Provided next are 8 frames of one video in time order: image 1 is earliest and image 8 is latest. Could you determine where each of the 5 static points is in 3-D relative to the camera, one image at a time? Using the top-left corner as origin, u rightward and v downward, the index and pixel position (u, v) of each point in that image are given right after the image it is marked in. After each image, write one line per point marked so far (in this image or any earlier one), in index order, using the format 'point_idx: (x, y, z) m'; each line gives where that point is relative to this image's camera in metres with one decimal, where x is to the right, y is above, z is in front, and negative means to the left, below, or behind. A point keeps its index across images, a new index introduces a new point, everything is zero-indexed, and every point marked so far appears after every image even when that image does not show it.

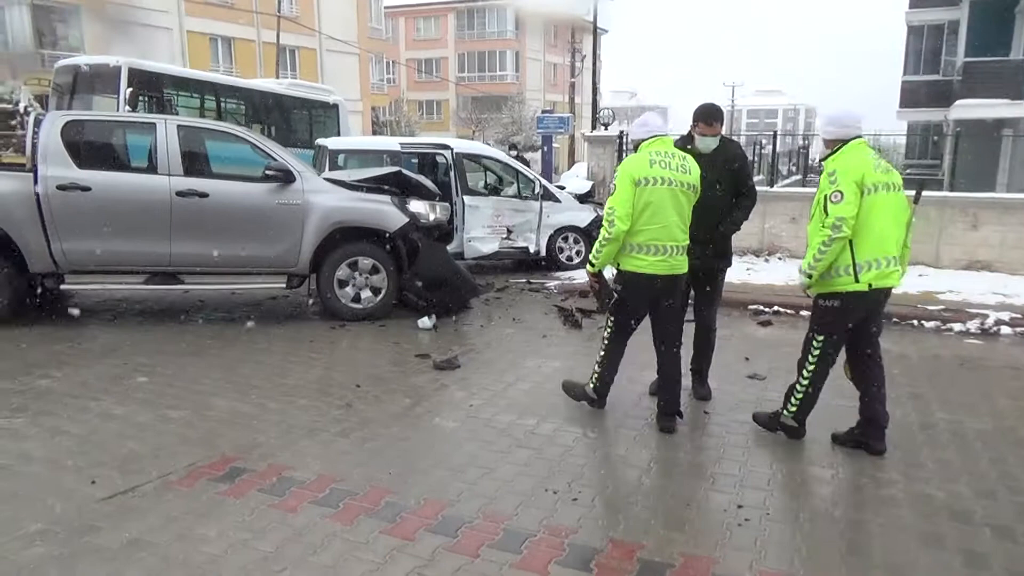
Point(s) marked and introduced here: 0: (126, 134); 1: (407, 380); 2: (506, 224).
0: (-3.3, +1.3, +6.6) m
1: (-0.7, -0.6, +5.3) m
2: (-0.1, +0.8, +9.8) m
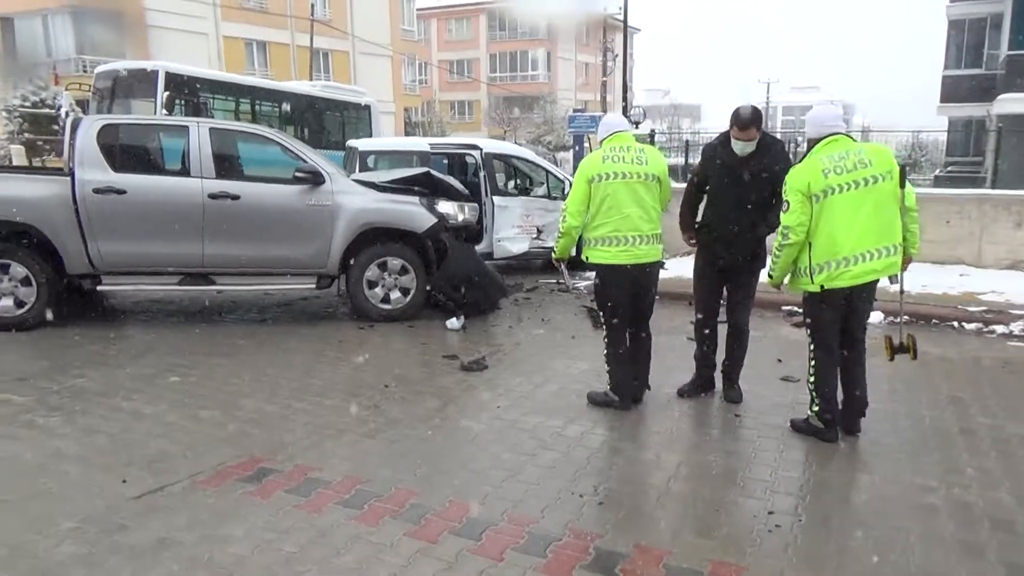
0: (-3.1, +1.3, +6.7) m
1: (-0.5, -0.6, +5.3) m
2: (+0.3, +0.8, +9.7) m
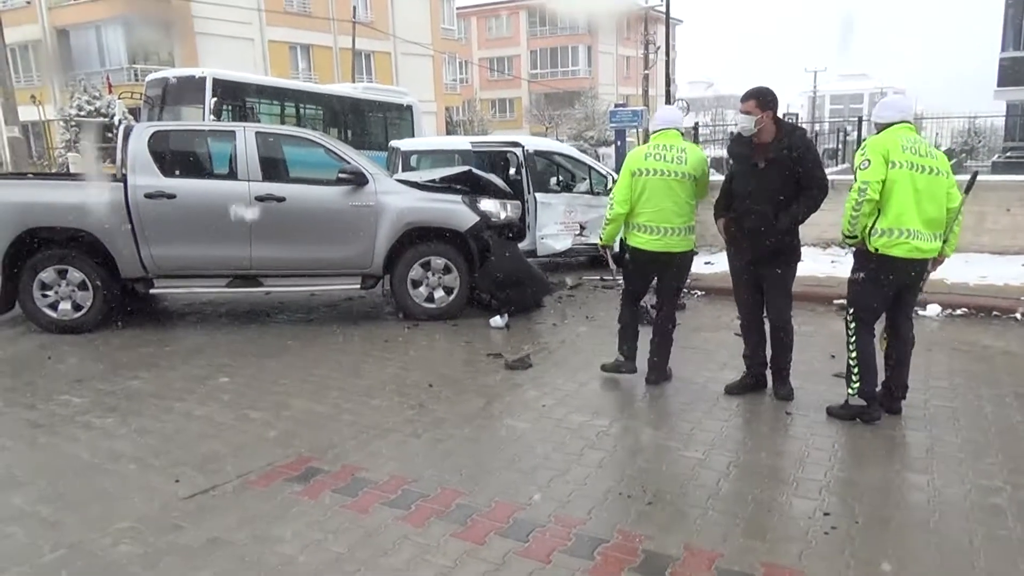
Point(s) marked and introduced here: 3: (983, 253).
0: (-2.7, +1.3, +6.8) m
1: (-0.2, -0.6, +5.3) m
2: (+0.8, +0.8, +9.6) m
3: (+5.5, +0.4, +8.9) m
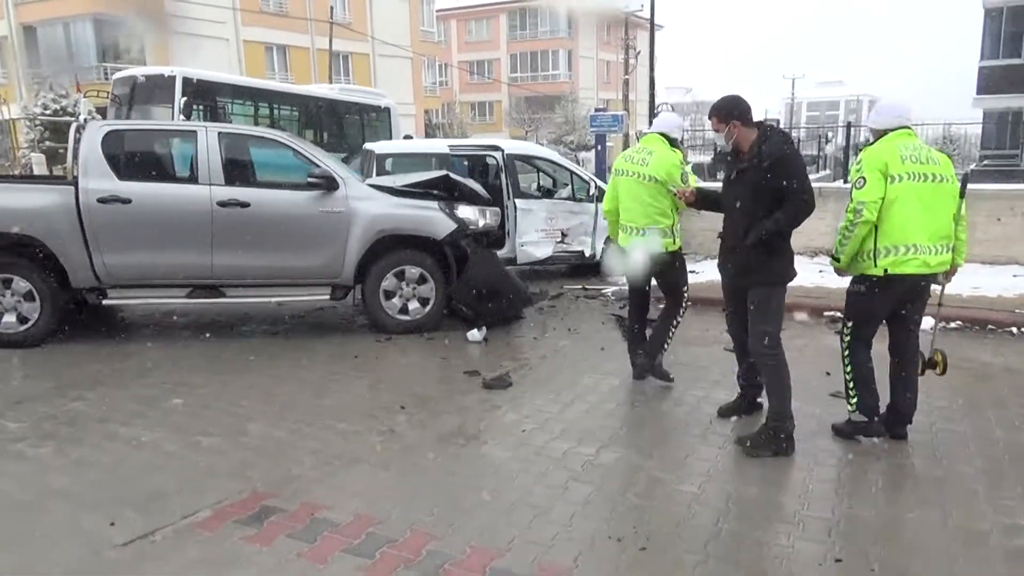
0: (-2.9, +1.2, +6.4) m
1: (-0.4, -0.7, +4.9) m
2: (+0.6, +0.7, +9.3) m
3: (+5.3, +0.3, +8.7) m
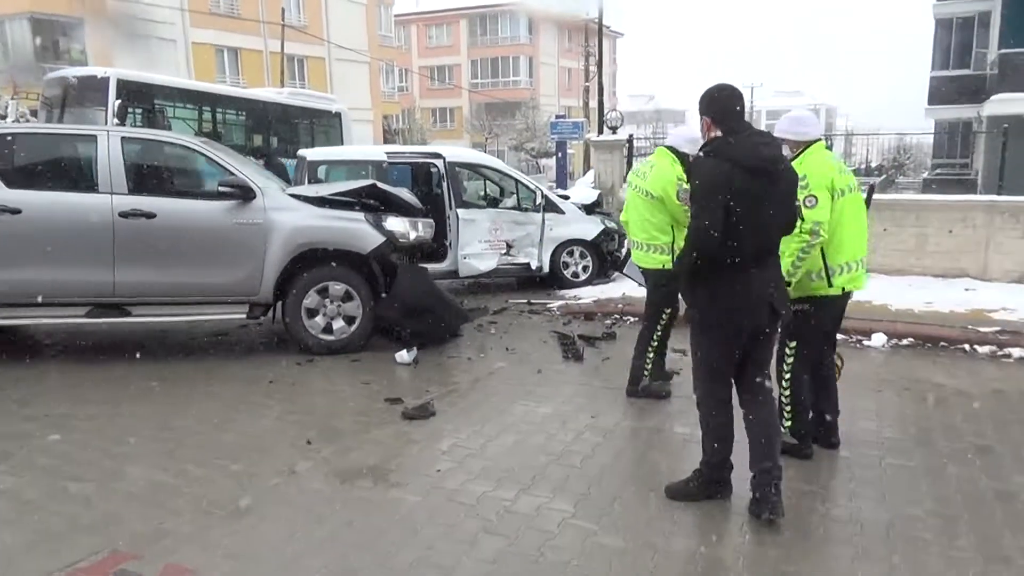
0: (-3.4, +1.1, +5.8) m
1: (-0.8, -0.9, +4.4) m
2: (-0.1, +0.6, +8.9) m
3: (+4.6, +0.1, +8.5) m
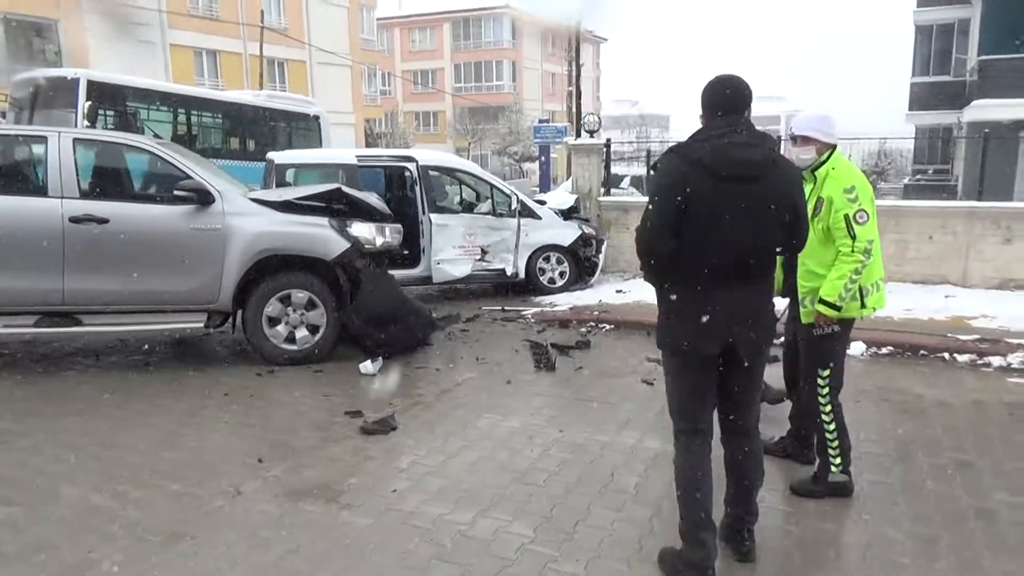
0: (-3.7, +1.0, +5.6) m
1: (-1.0, -0.9, +4.2) m
2: (-0.4, +0.5, +8.7) m
3: (+4.3, +0.1, +8.4) m
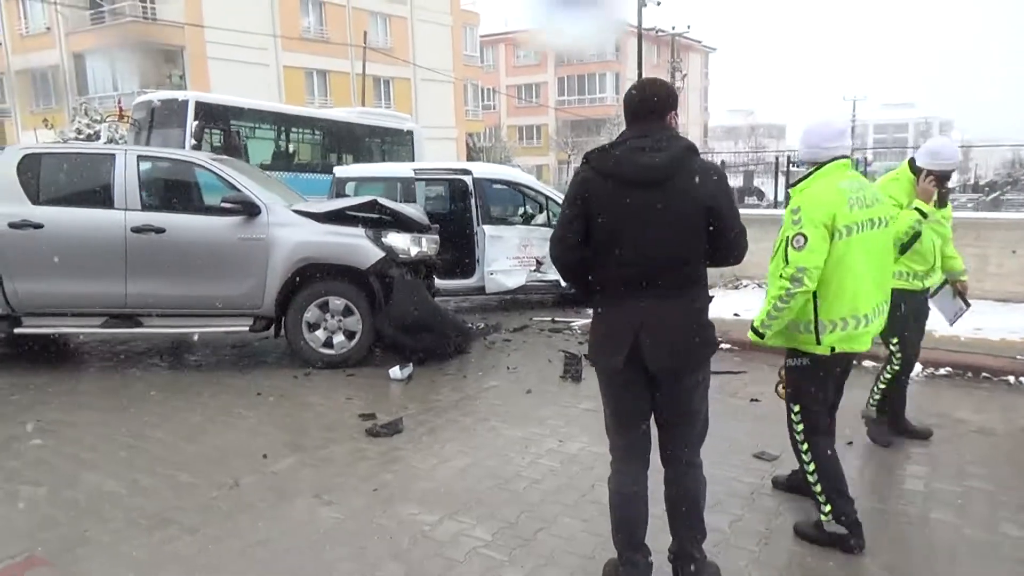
0: (-3.4, +1.0, +6.2) m
1: (-1.1, -0.9, +4.4) m
2: (+0.3, +0.4, +8.8) m
3: (+4.9, -0.1, +7.8) m
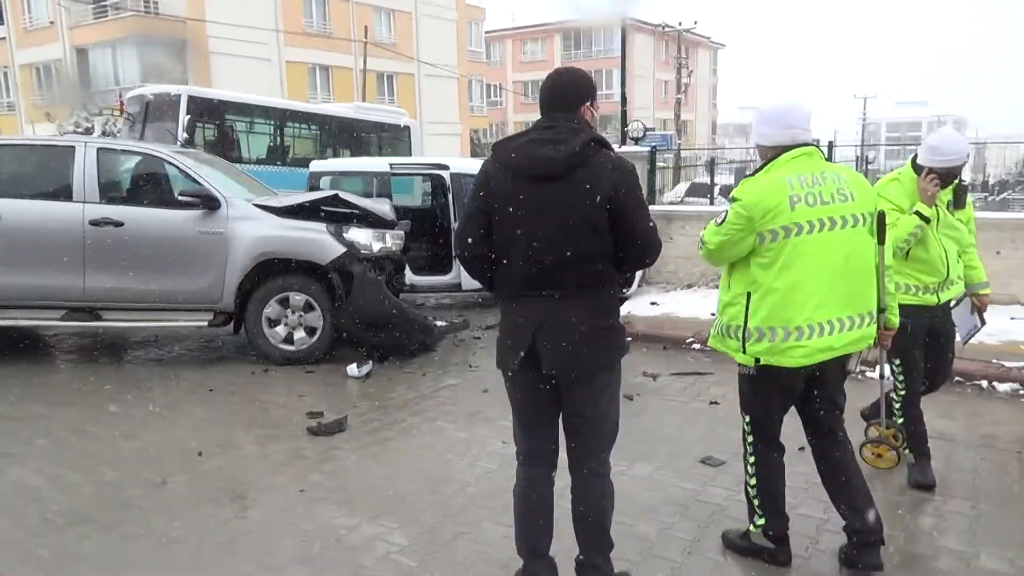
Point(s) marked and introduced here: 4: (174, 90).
0: (-3.7, +1.0, +6.1) m
1: (-1.4, -0.9, +4.3) m
2: (0.0, +0.4, +8.7) m
3: (+4.6, -0.1, +7.6) m
4: (-6.8, +4.0, +15.2) m
